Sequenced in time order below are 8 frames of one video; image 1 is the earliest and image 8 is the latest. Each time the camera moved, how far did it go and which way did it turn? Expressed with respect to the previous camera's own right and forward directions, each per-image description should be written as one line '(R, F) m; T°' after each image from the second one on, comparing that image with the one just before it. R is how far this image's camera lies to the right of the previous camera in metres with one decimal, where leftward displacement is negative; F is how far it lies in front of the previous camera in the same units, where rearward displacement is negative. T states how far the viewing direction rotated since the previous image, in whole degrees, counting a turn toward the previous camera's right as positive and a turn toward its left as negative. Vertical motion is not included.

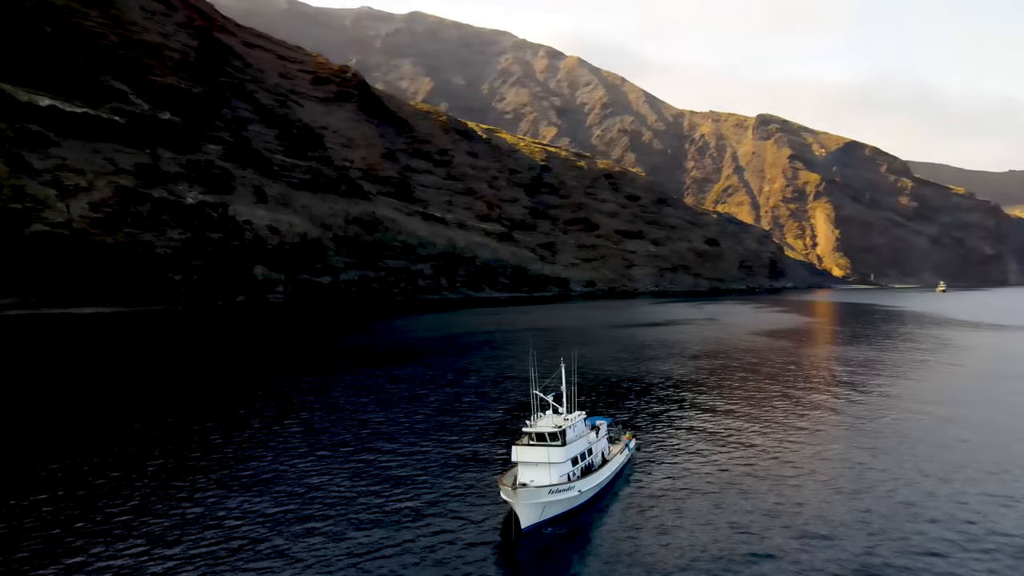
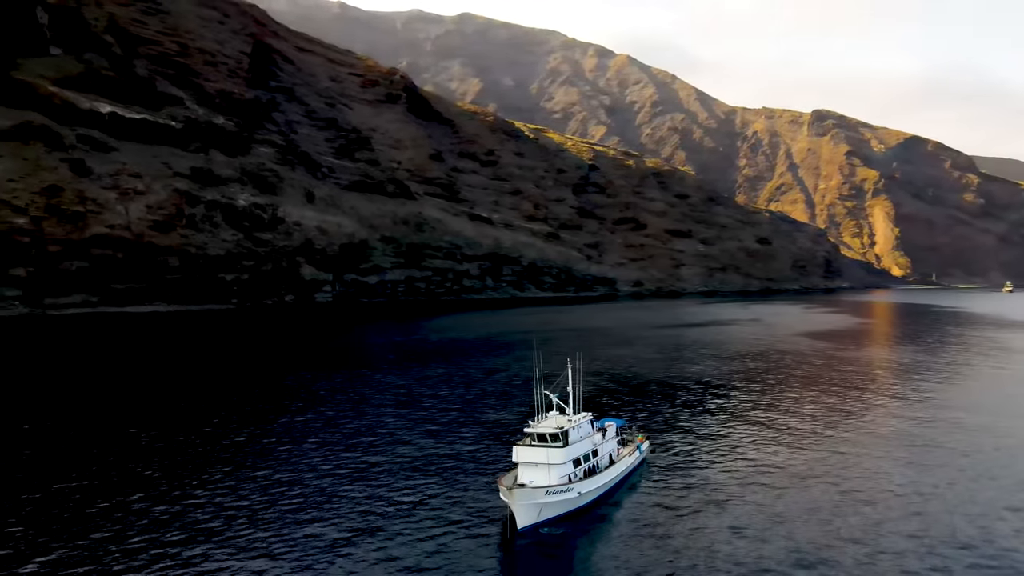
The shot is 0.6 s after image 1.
(+0.9, 0.0) m; -4°
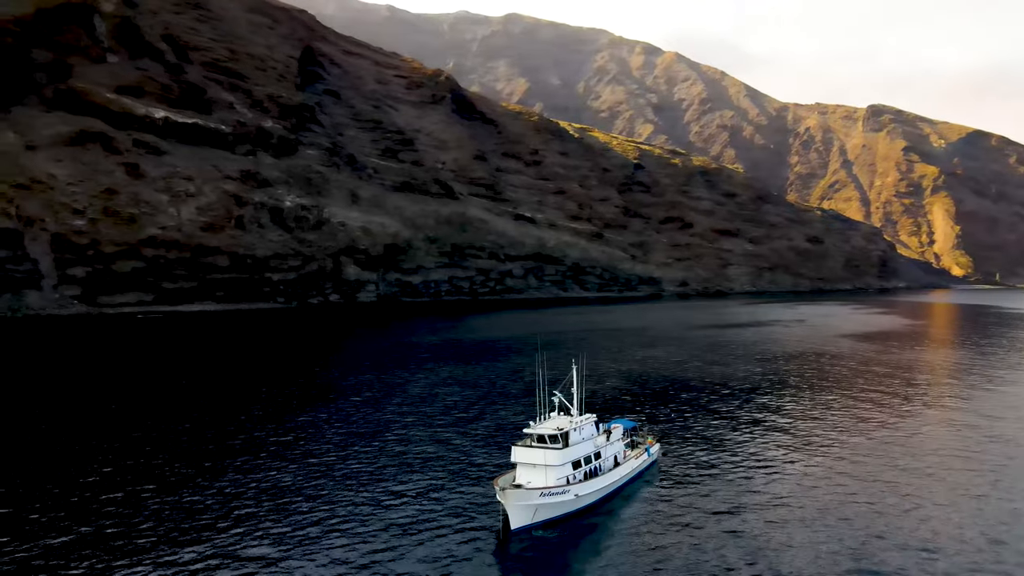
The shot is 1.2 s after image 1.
(+0.9, +0.1) m; -4°
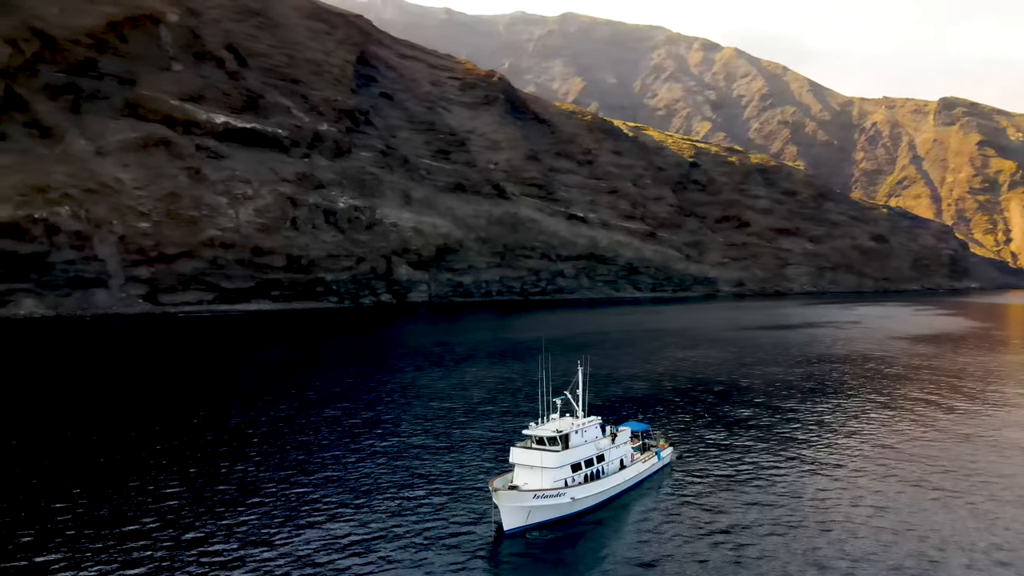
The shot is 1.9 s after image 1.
(+1.0, +0.1) m; -4°
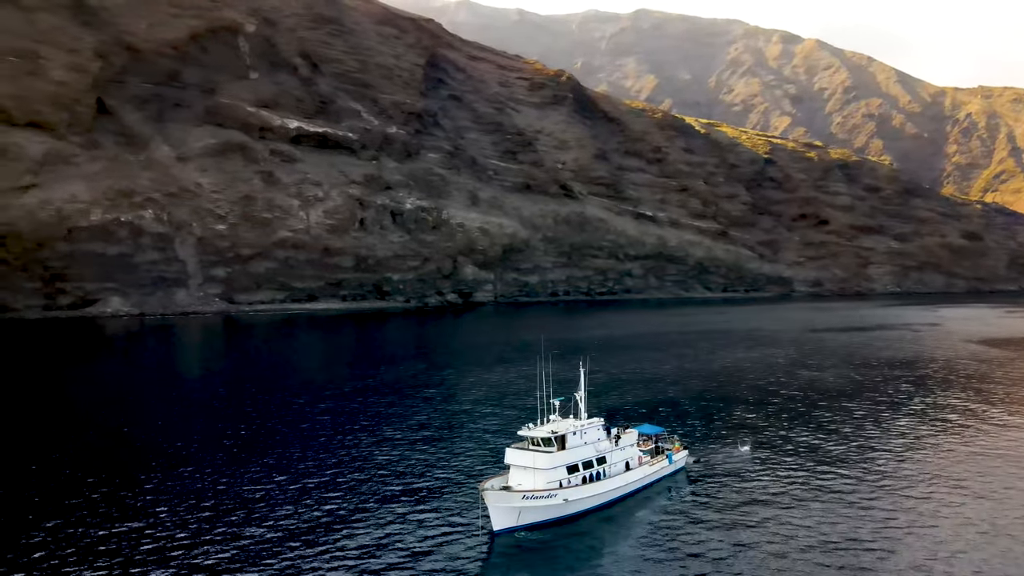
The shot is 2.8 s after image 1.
(+1.4, +0.2) m; -6°
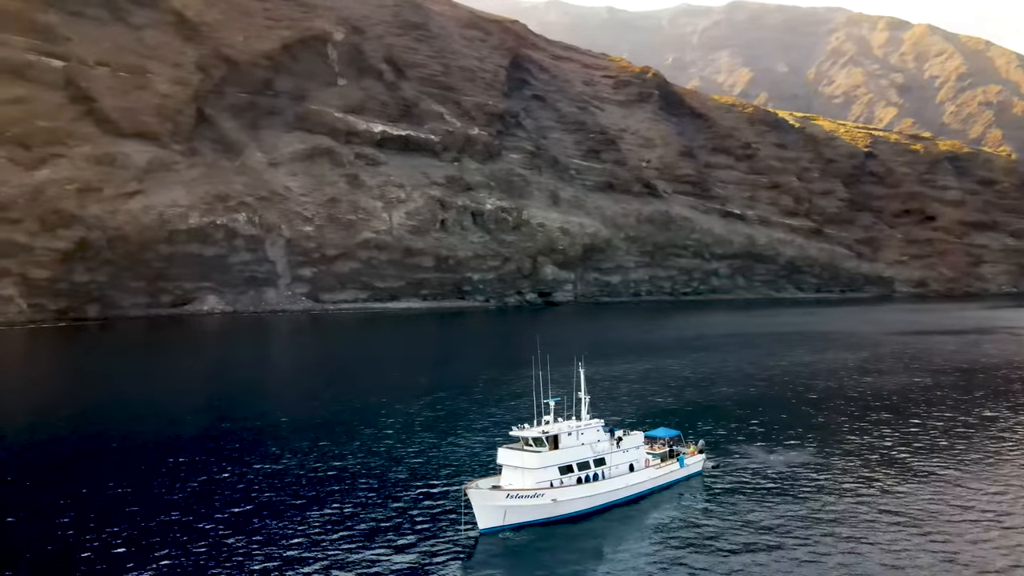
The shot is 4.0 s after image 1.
(+1.7, +0.3) m; -7°
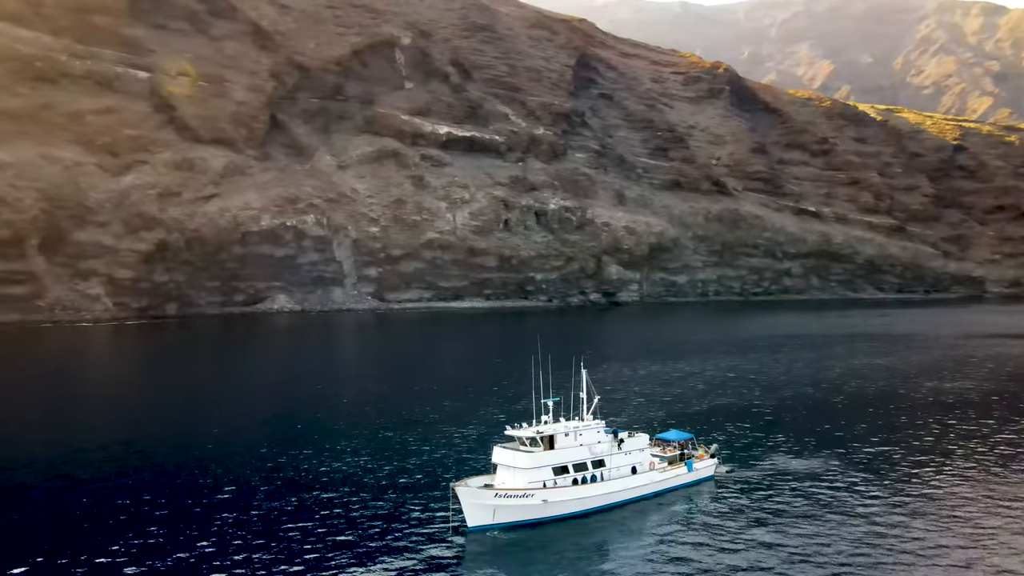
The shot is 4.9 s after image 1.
(+1.3, +0.1) m; -6°
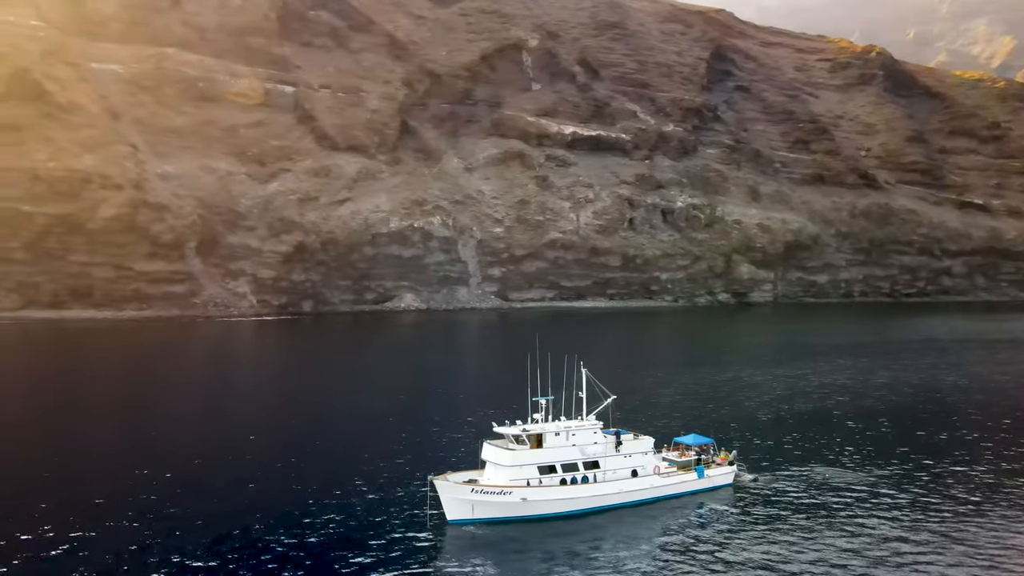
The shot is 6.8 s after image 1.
(+2.6, +0.4) m; -11°
